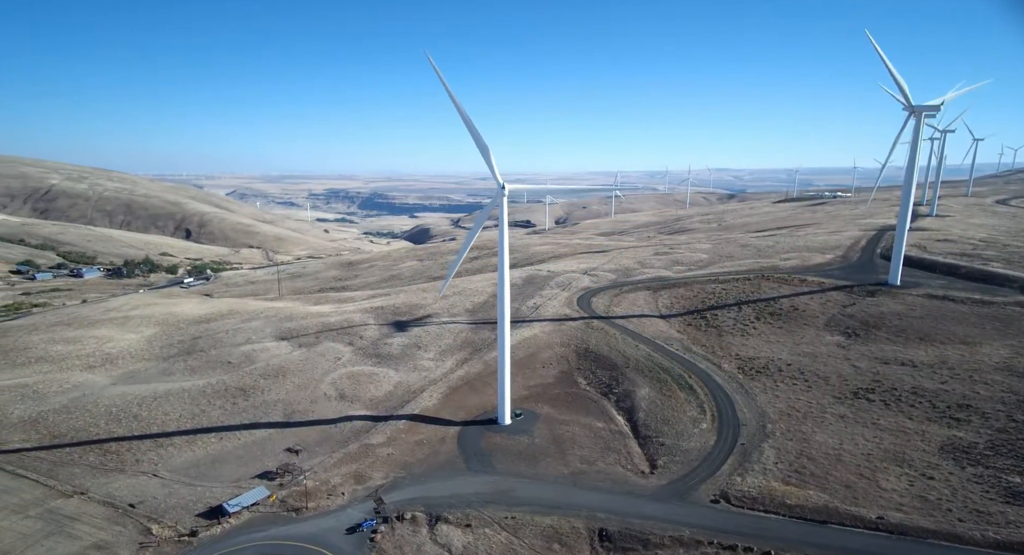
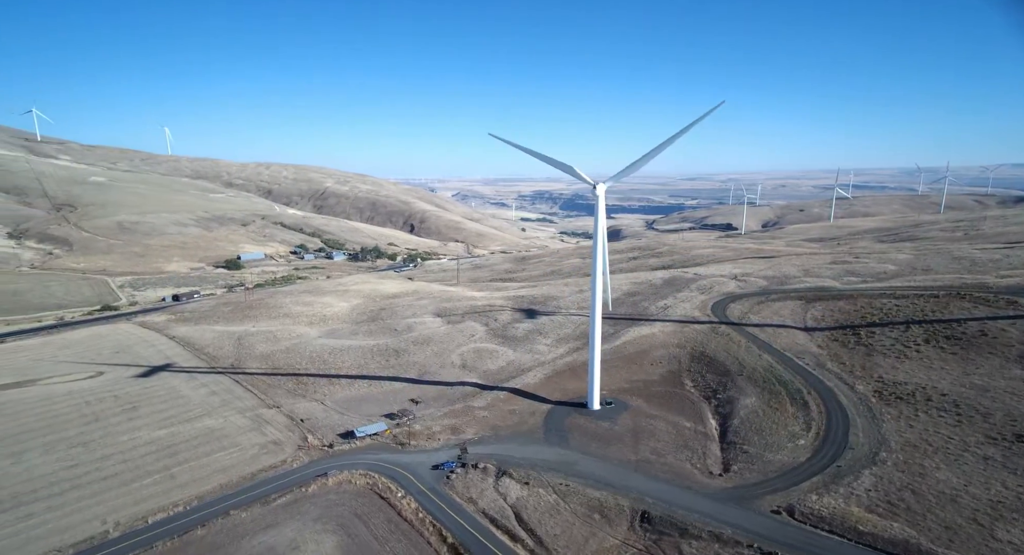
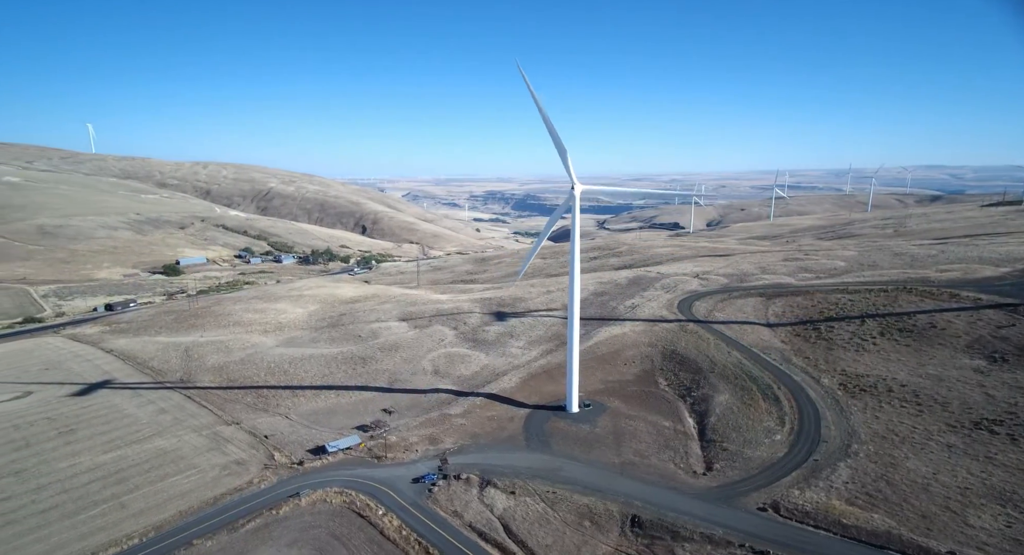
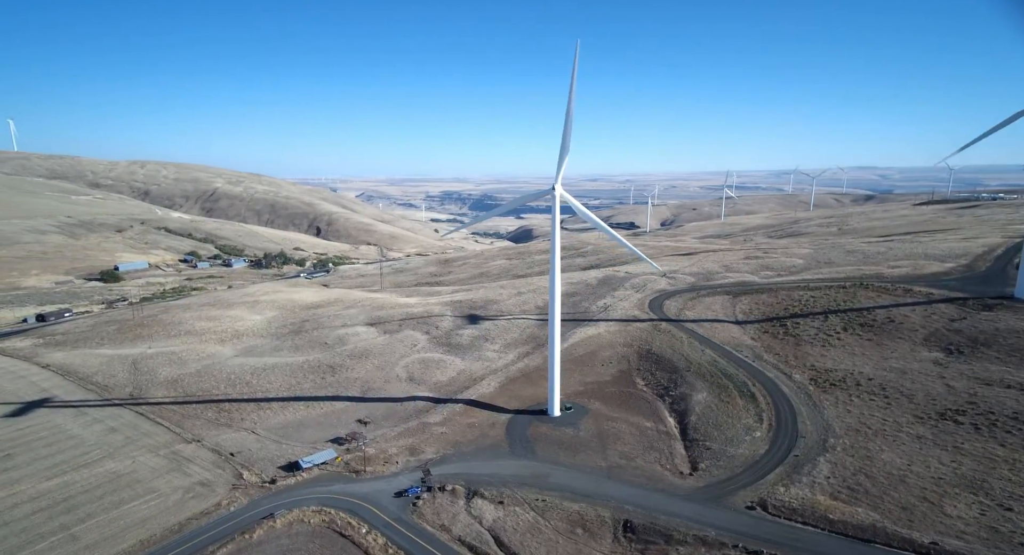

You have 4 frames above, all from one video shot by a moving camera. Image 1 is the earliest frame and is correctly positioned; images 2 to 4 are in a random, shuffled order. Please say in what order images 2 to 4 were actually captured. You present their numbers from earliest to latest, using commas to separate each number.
4, 3, 2
